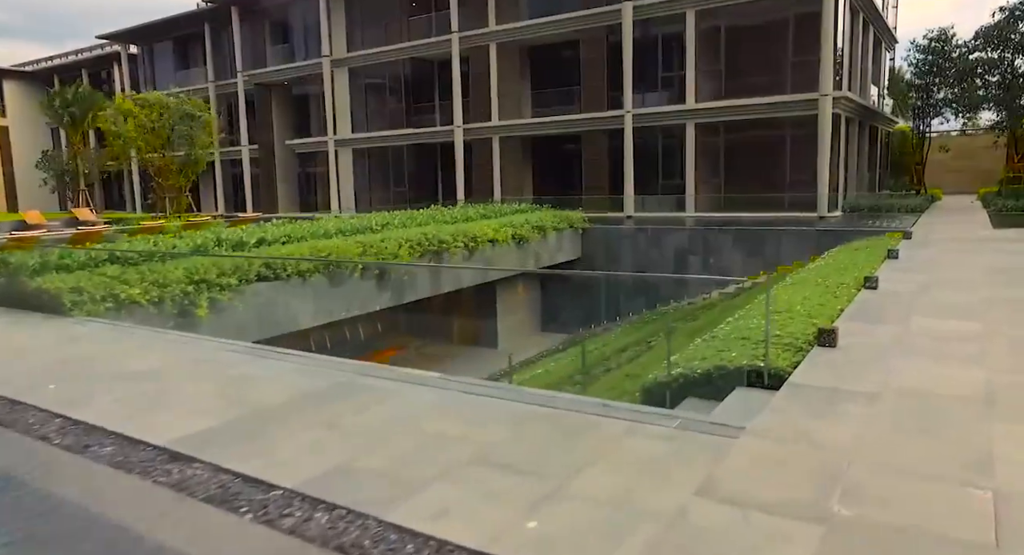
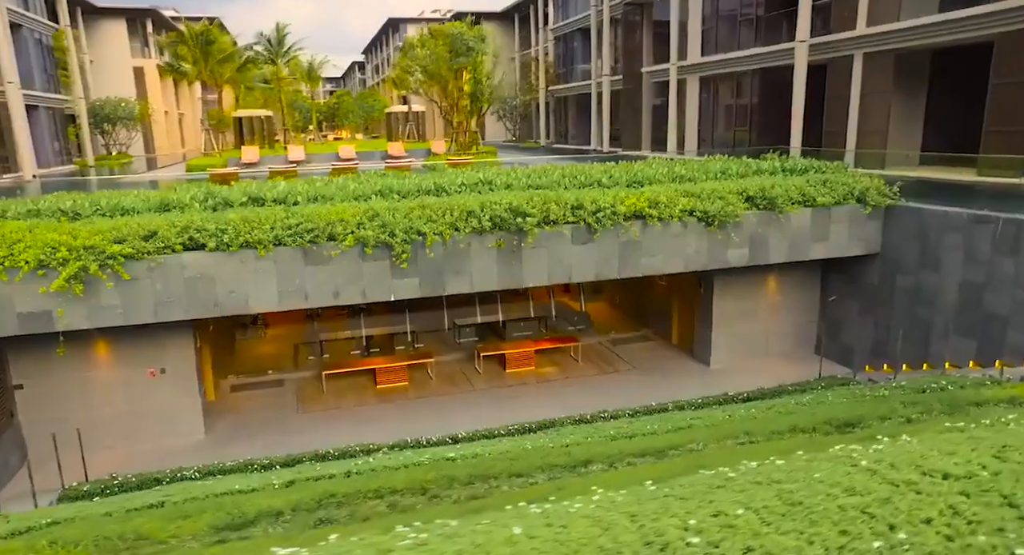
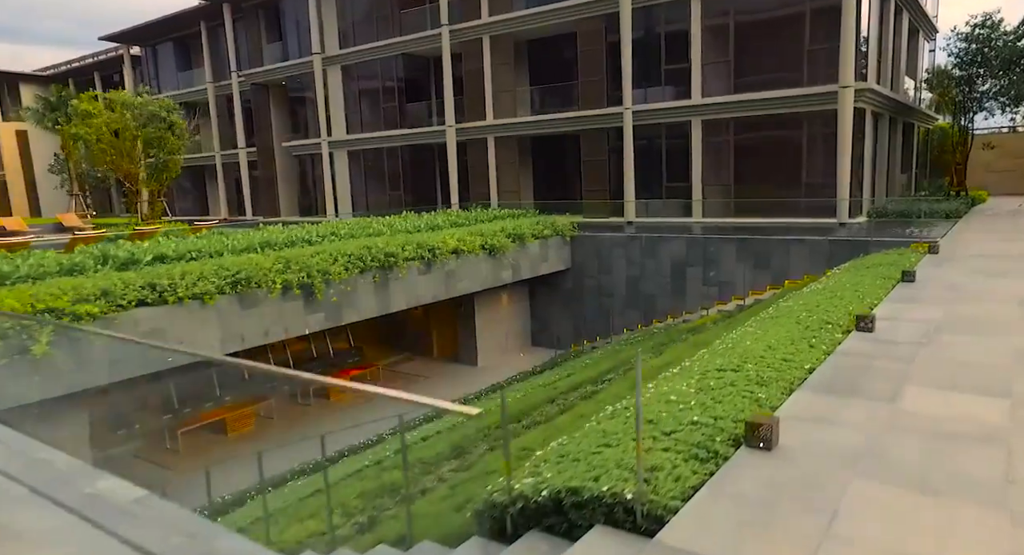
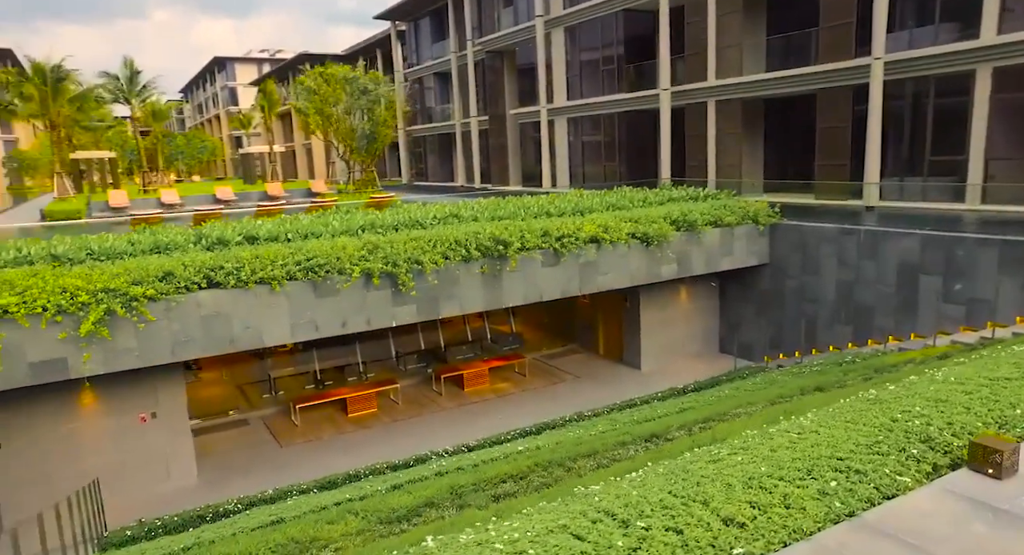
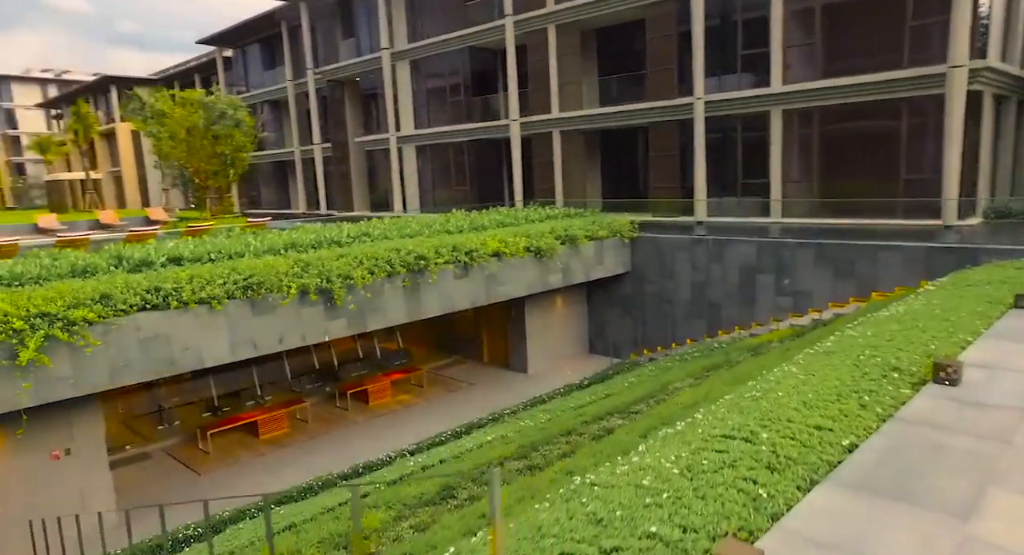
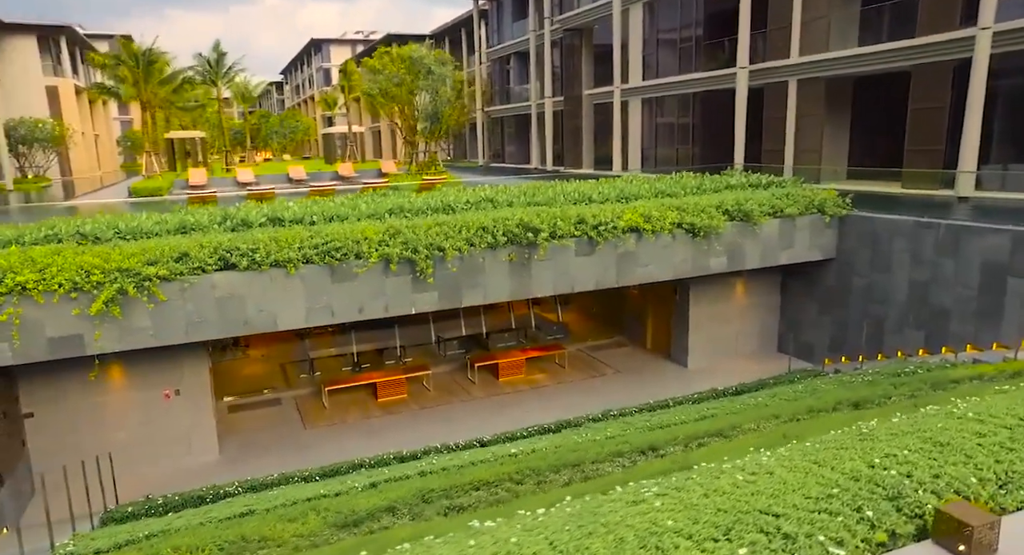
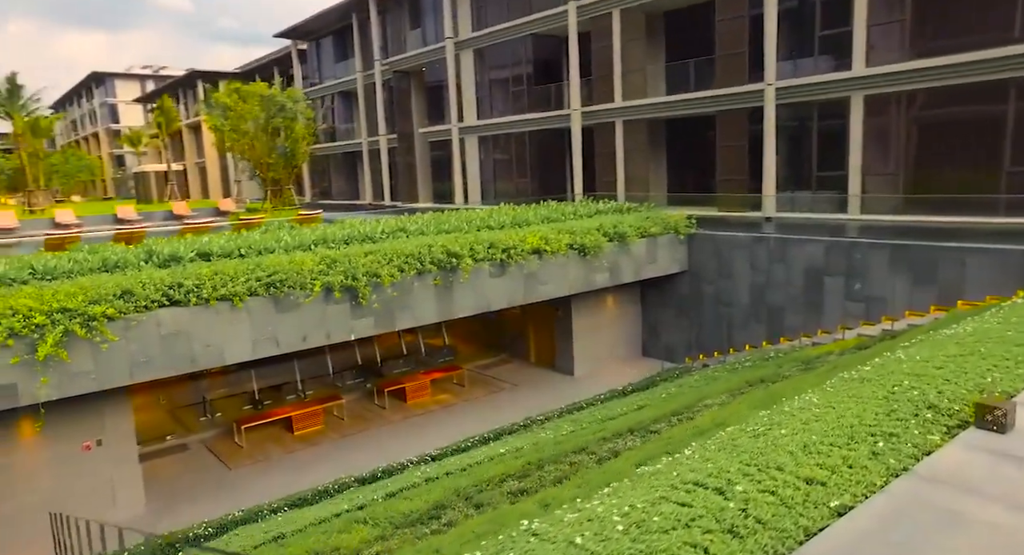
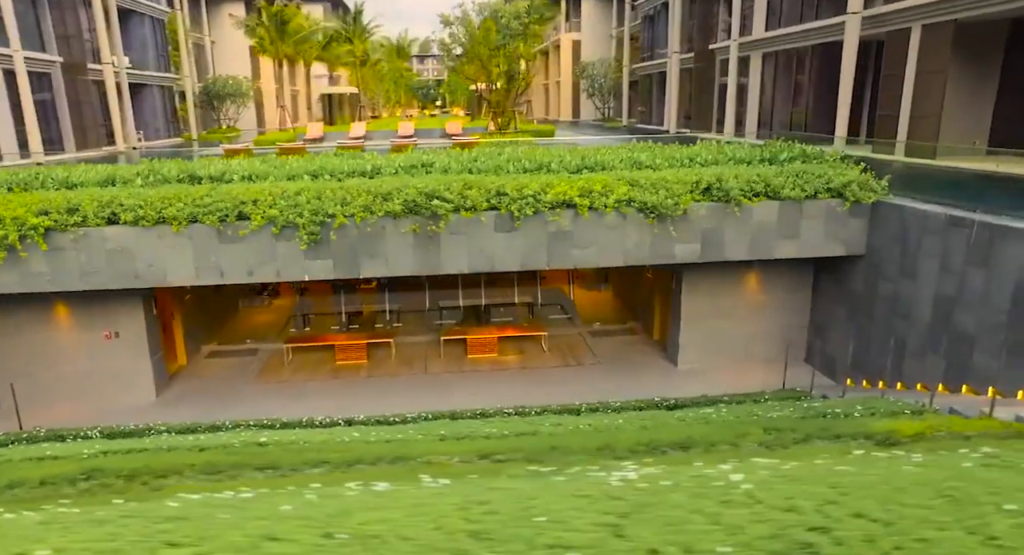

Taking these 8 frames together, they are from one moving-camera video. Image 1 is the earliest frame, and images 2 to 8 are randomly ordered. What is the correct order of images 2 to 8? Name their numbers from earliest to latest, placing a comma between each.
3, 5, 7, 4, 6, 2, 8
